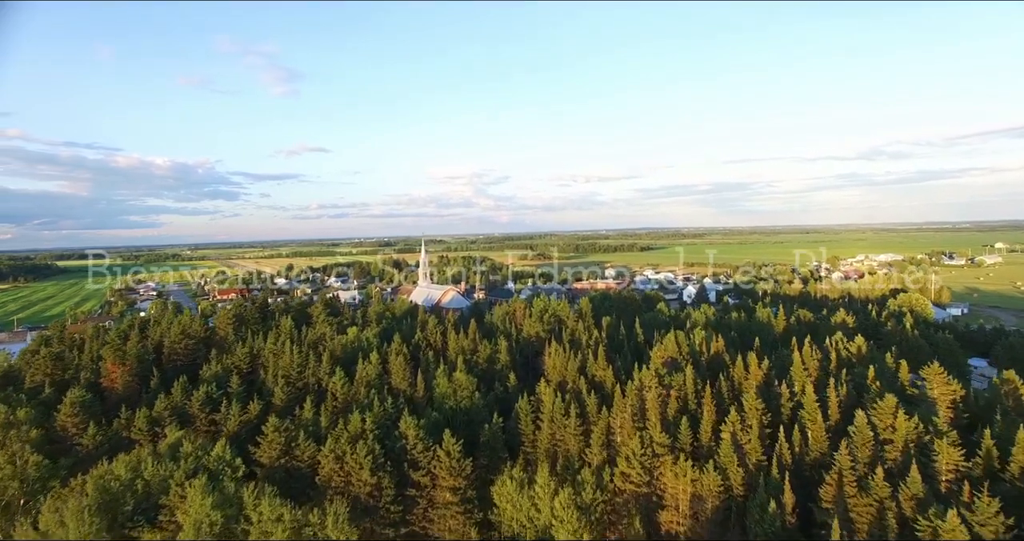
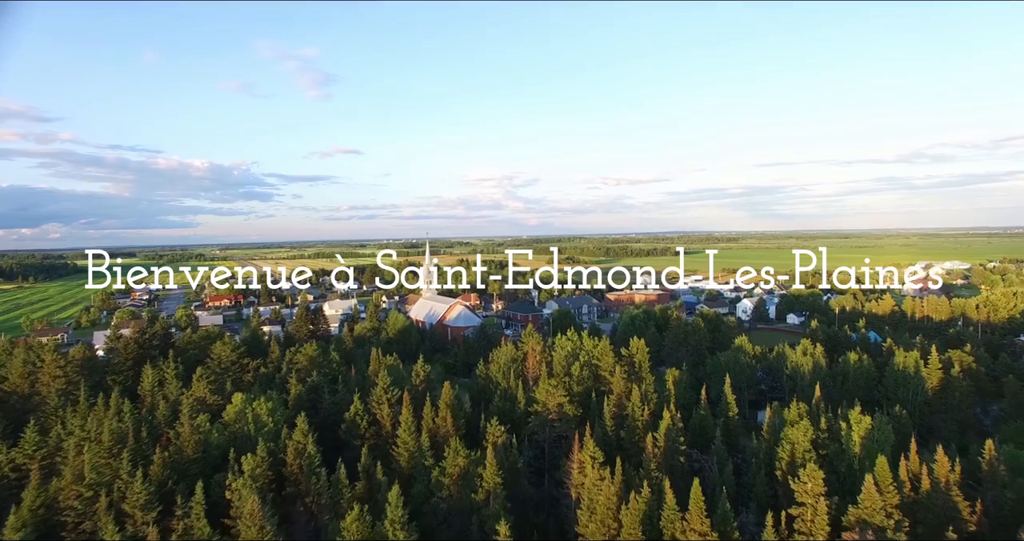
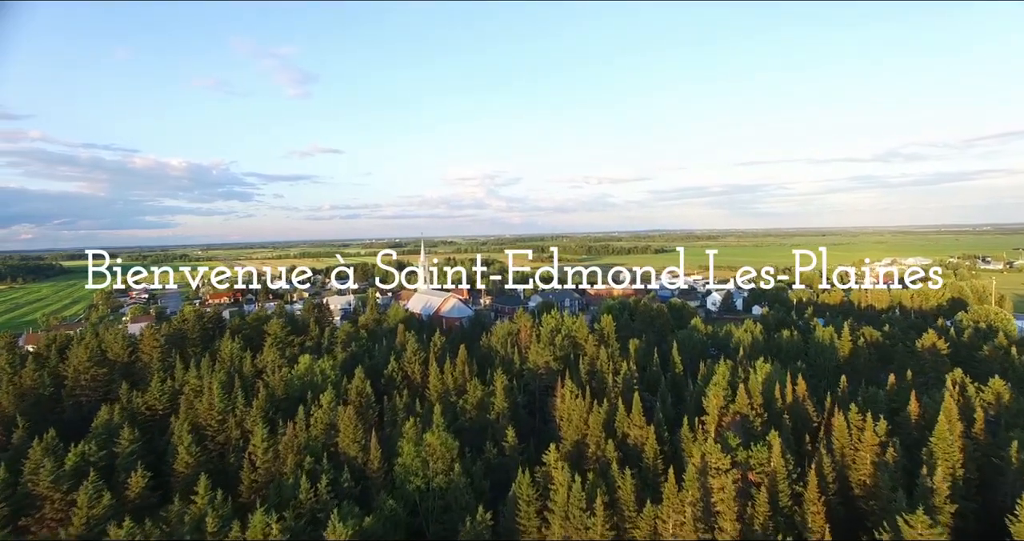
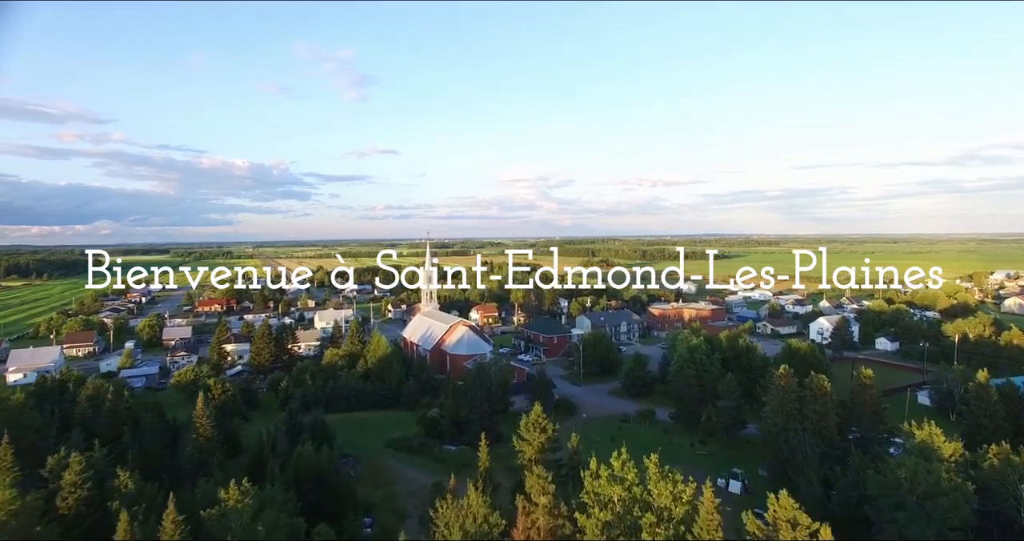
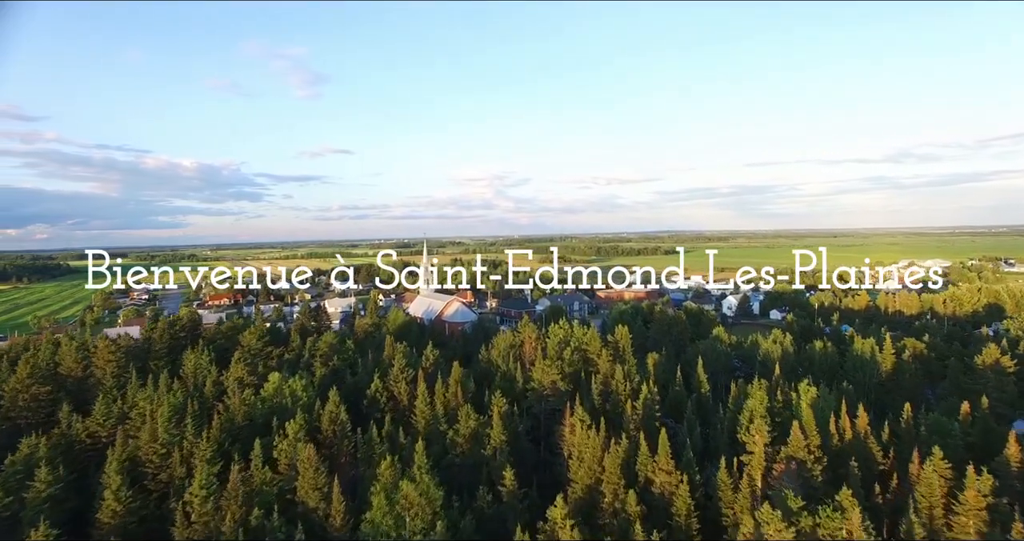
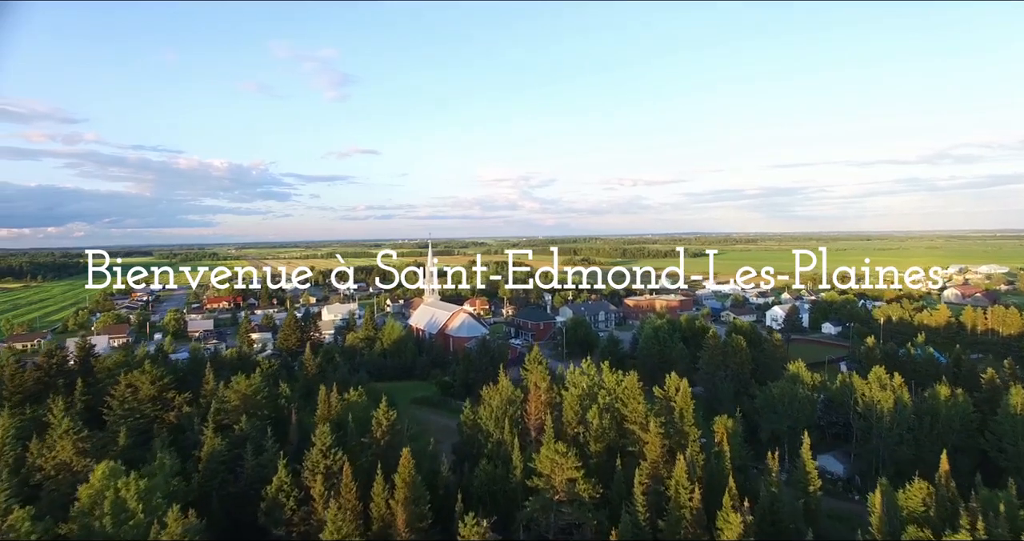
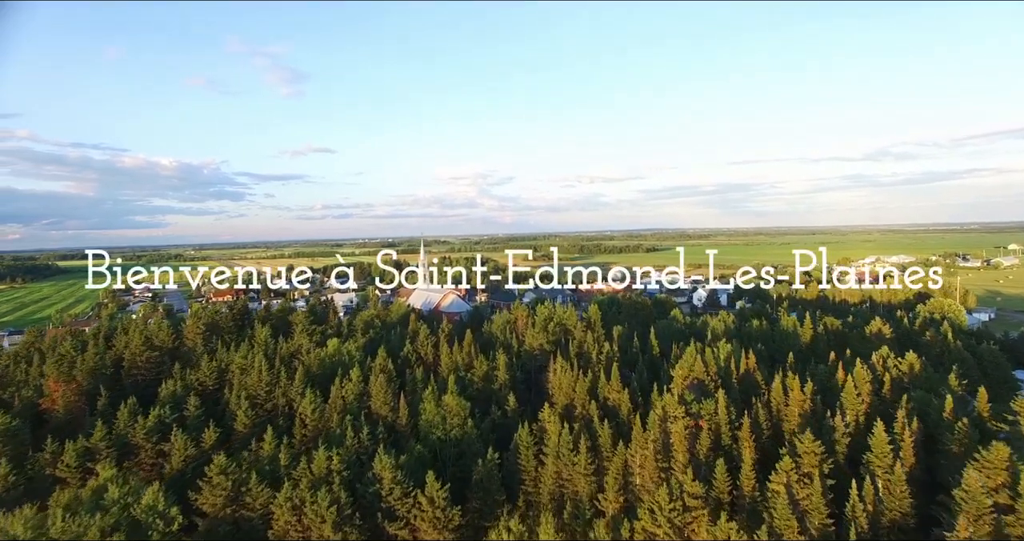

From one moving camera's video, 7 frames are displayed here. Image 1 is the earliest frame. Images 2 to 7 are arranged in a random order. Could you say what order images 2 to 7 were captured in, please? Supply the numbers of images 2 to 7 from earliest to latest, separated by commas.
7, 3, 5, 2, 6, 4
